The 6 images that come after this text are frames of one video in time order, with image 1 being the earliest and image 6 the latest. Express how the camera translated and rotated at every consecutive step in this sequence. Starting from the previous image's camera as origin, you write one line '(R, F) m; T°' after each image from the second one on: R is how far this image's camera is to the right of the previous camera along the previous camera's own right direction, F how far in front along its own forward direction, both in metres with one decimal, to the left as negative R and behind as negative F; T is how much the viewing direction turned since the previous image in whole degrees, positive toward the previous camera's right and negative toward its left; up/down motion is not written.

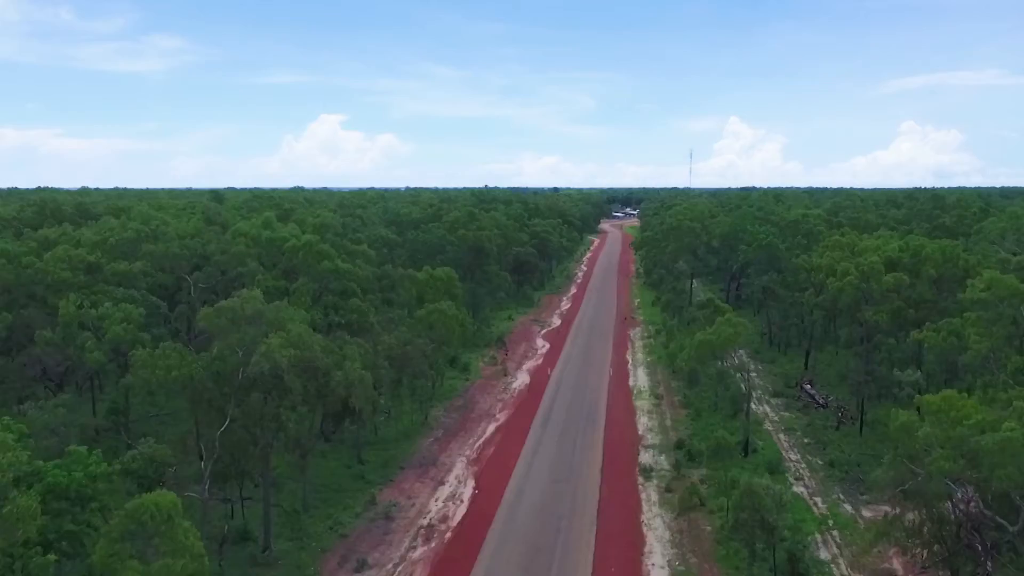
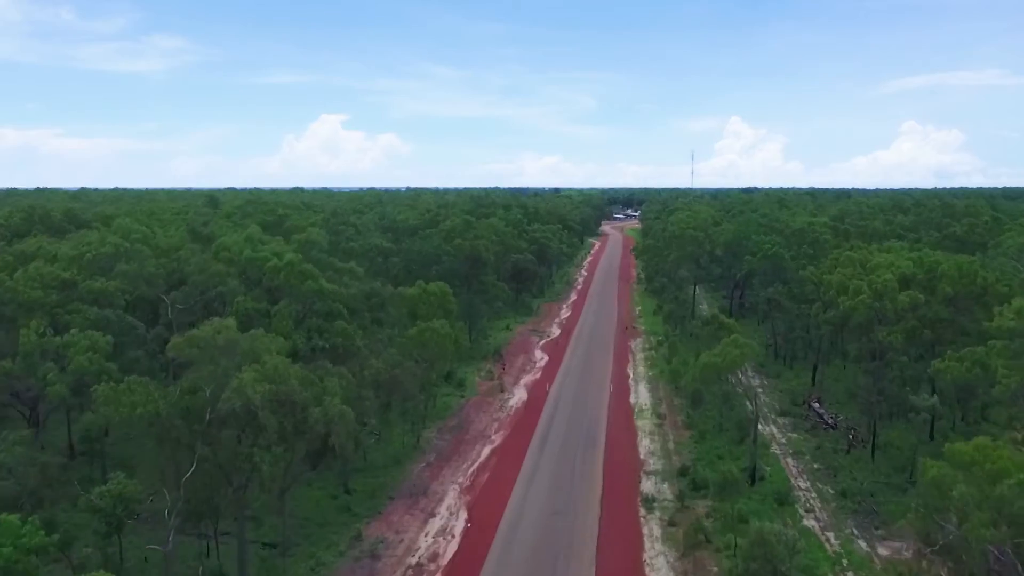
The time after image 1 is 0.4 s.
(+0.1, +1.3) m; 0°
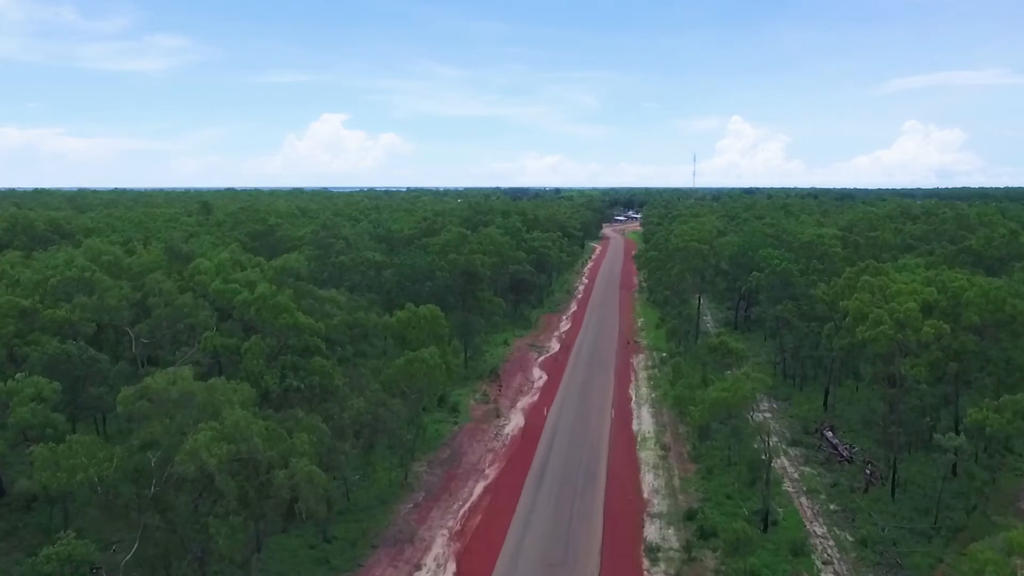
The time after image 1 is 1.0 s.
(+0.2, +1.8) m; 0°
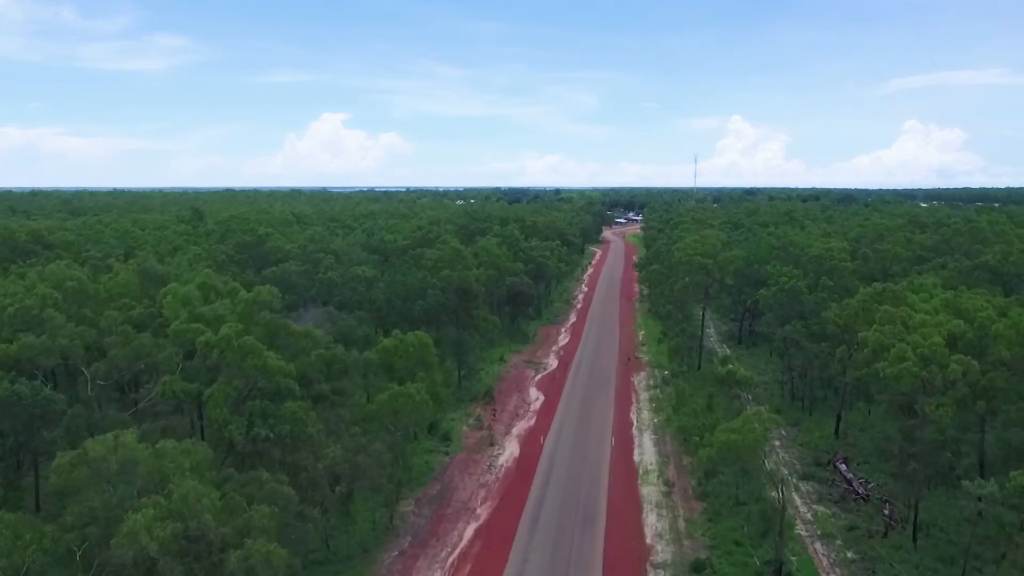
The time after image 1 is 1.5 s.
(+0.2, +1.8) m; 0°
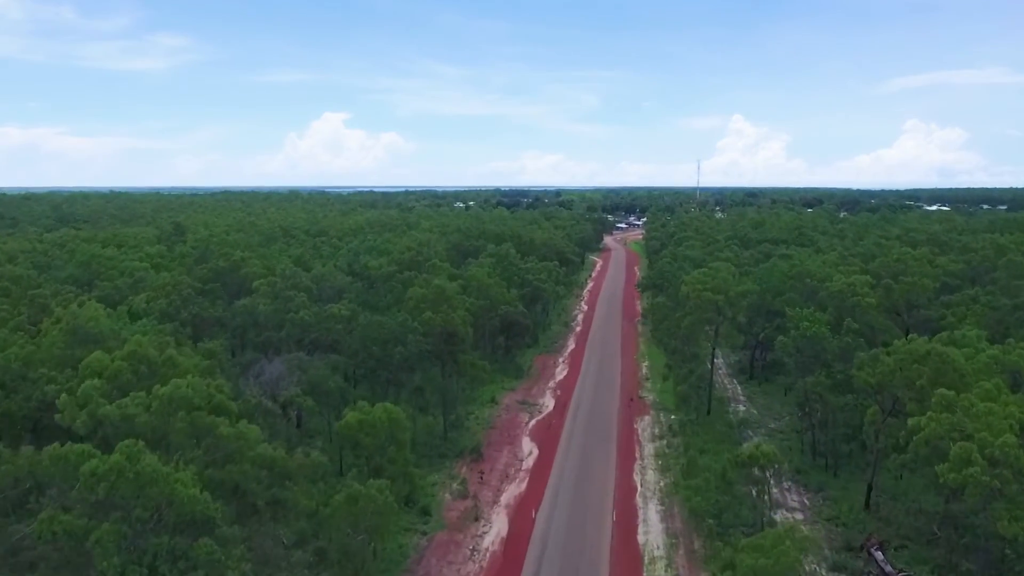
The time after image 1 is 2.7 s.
(+0.4, +3.9) m; 0°
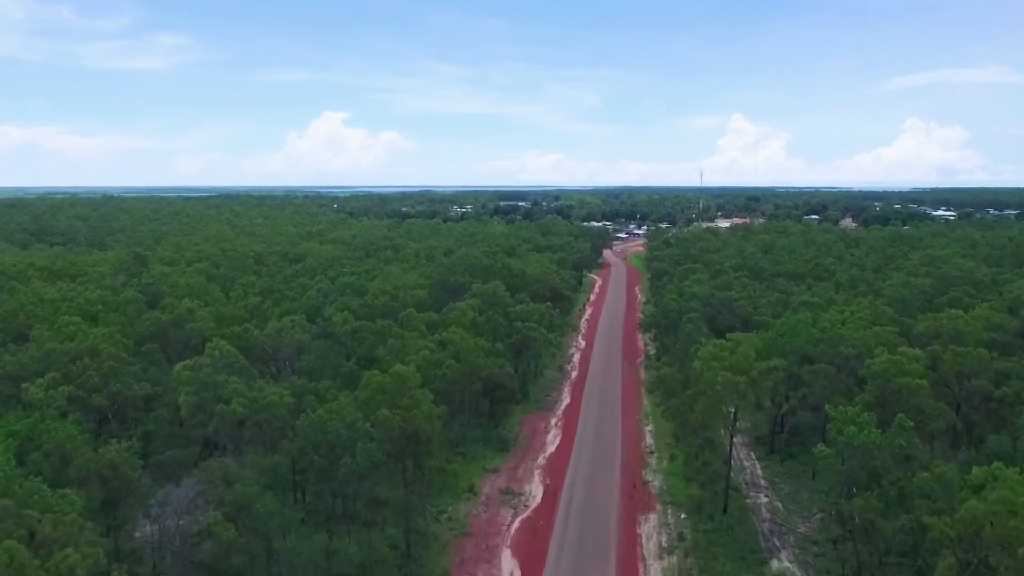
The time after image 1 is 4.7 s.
(+0.7, +6.7) m; 0°
